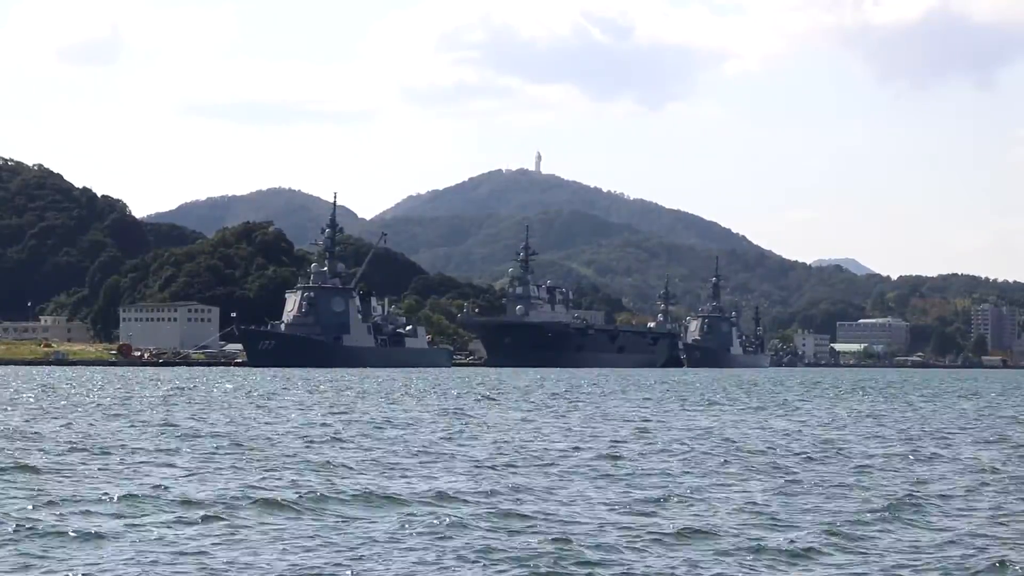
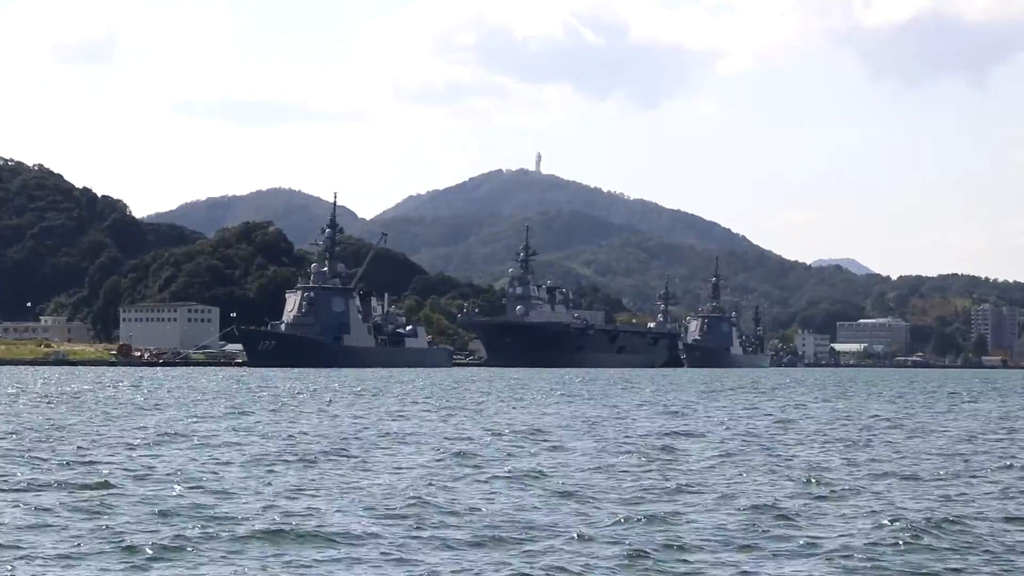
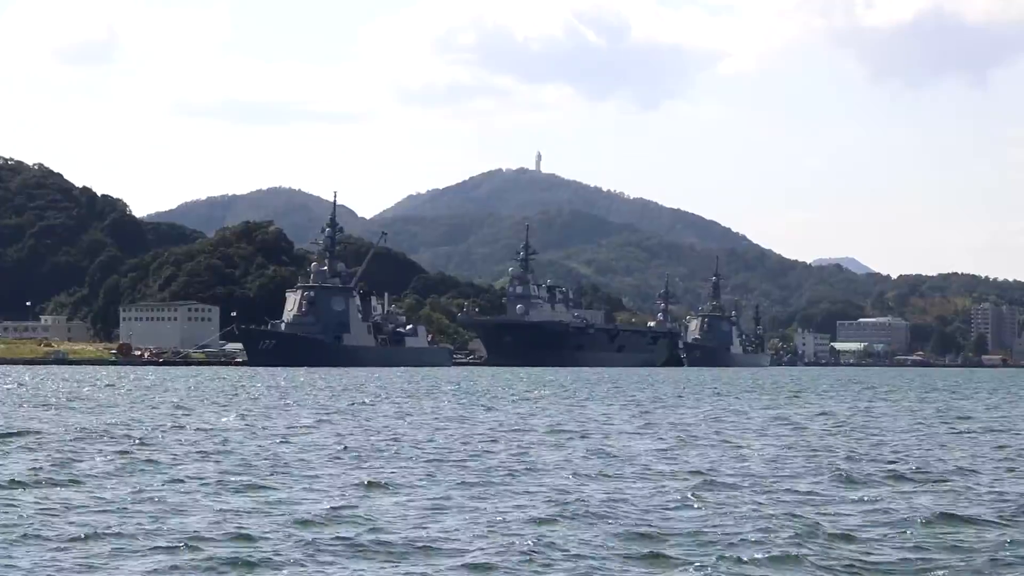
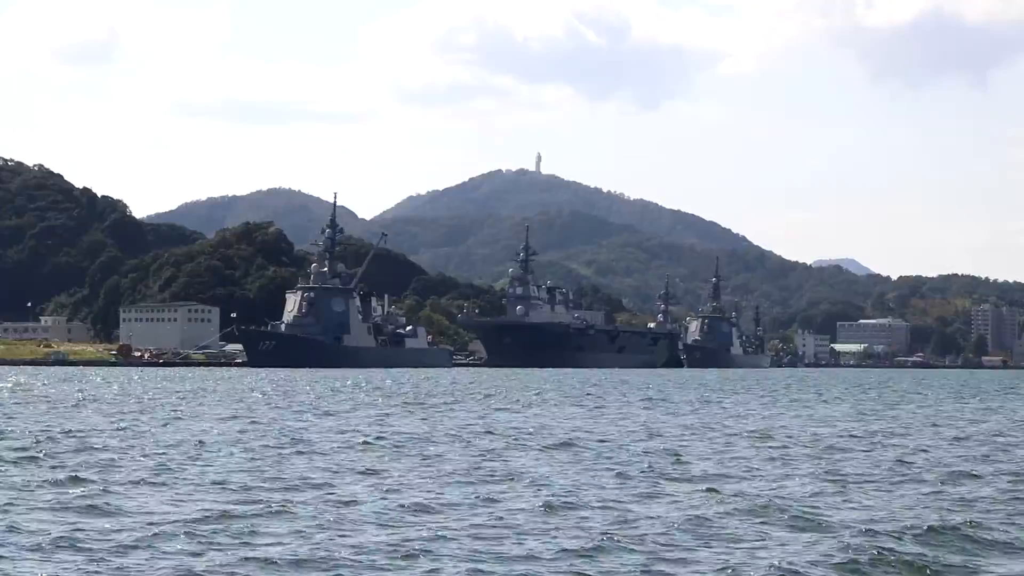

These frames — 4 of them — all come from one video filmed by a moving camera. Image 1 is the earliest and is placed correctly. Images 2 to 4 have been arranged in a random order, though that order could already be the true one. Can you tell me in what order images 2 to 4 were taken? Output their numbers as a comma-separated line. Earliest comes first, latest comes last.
4, 3, 2
